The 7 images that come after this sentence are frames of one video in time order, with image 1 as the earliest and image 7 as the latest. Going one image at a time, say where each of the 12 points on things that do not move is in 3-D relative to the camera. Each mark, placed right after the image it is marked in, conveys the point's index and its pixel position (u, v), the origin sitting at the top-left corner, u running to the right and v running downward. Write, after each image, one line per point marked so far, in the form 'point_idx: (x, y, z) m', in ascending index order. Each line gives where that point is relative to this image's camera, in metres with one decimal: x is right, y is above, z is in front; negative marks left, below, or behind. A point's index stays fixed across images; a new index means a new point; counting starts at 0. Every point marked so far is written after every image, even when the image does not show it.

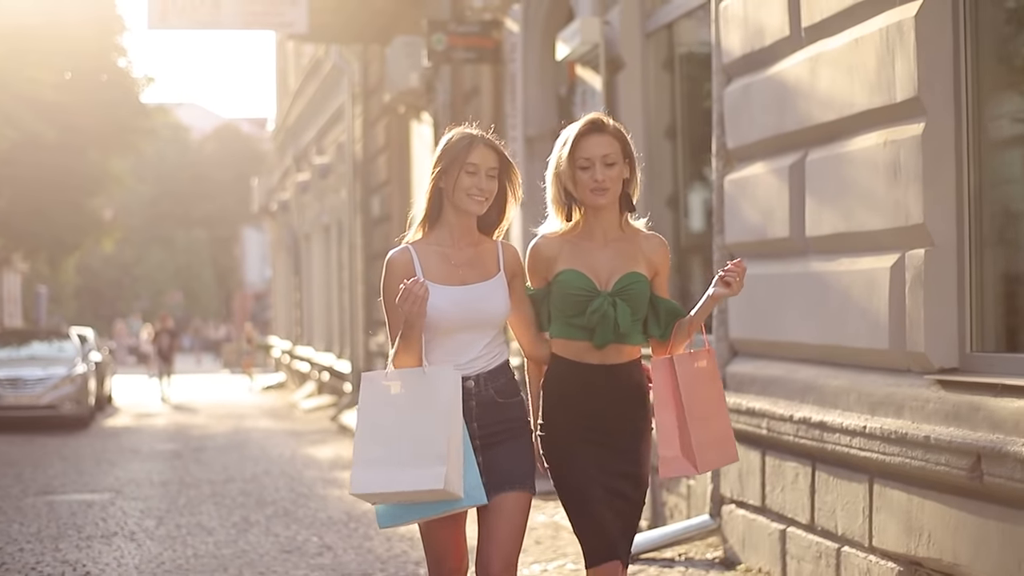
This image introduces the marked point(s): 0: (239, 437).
0: (-3.3, -1.8, +18.0) m
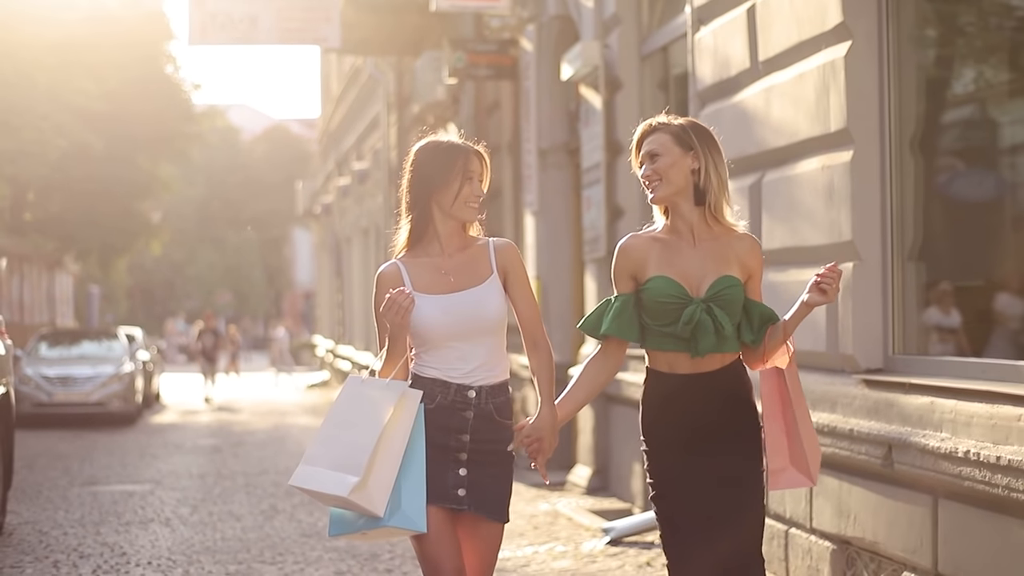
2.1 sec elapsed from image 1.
0: (-3.0, -1.8, +18.8) m
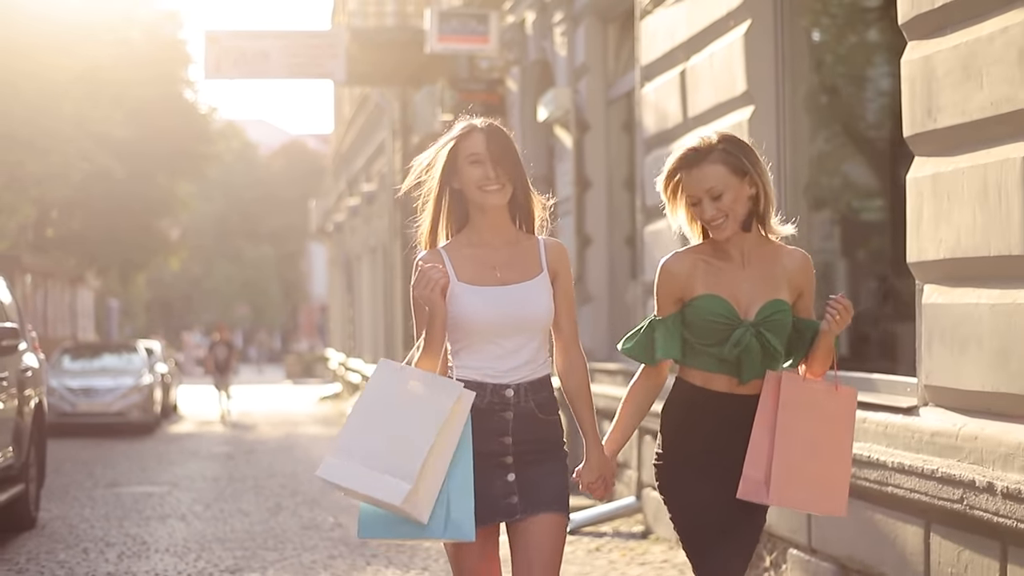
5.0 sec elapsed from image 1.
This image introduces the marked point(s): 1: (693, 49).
0: (-3.1, -2.1, +20.1) m
1: (+1.0, +1.4, +8.4) m
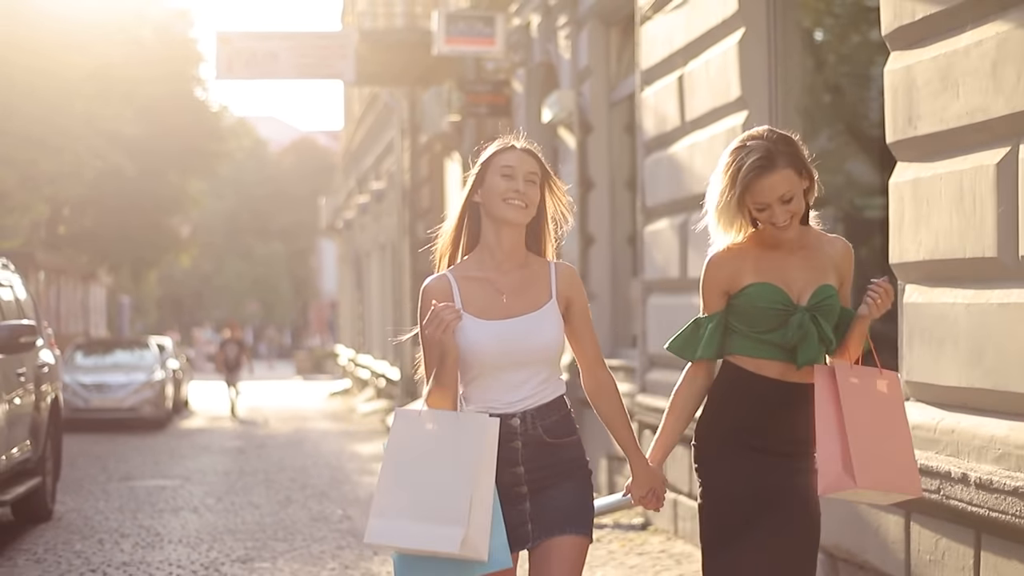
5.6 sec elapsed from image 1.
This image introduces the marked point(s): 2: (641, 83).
0: (-3.0, -2.0, +20.4) m
1: (+1.0, +1.4, +8.6) m
2: (+0.8, +1.3, +9.6) m
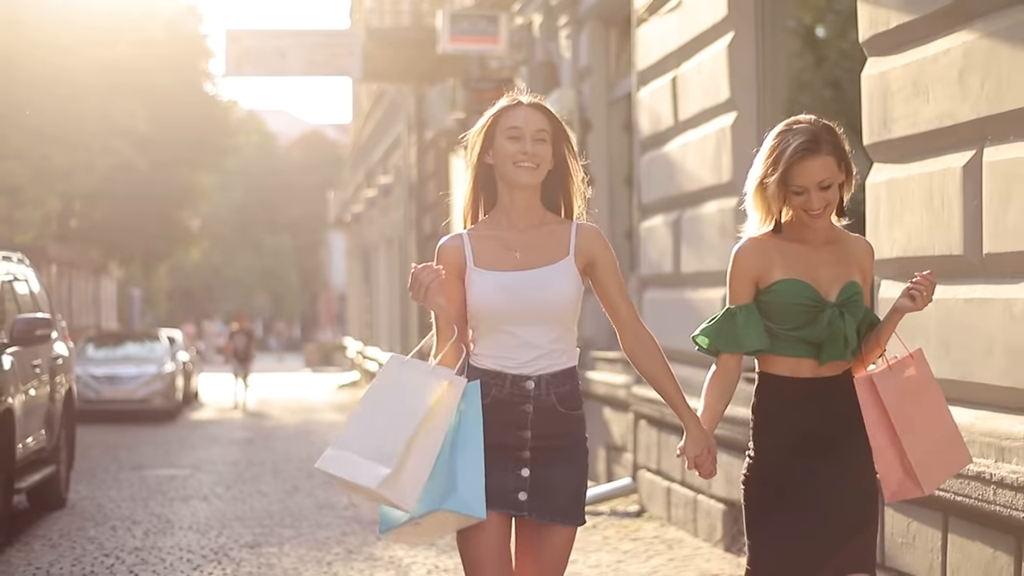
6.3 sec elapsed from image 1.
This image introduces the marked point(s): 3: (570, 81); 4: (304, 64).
0: (-2.9, -1.9, +20.7) m
1: (+1.0, +1.4, +8.9) m
2: (+0.8, +1.4, +9.9) m
3: (+0.5, +1.8, +12.7) m
4: (-2.5, +2.7, +17.6) m
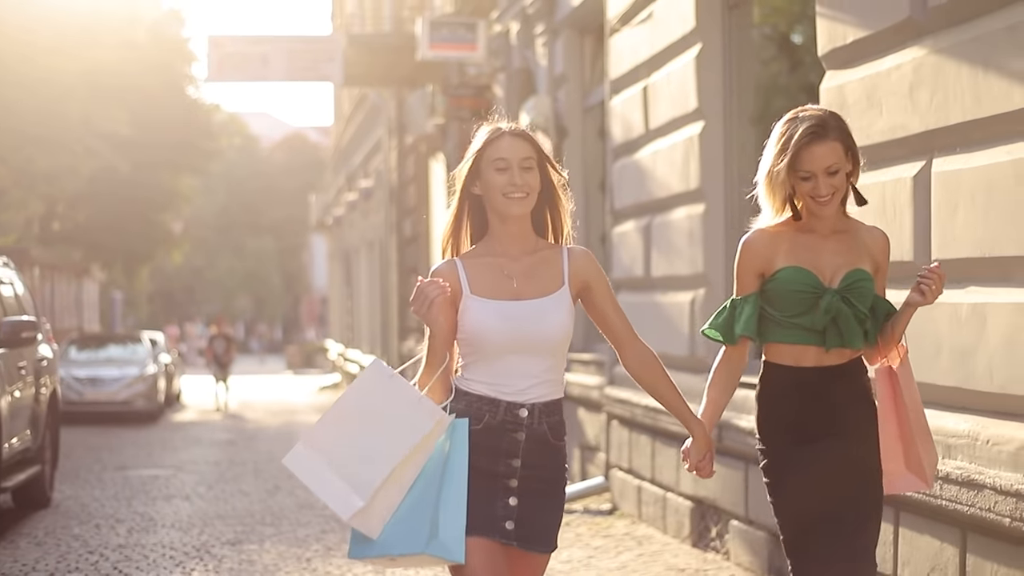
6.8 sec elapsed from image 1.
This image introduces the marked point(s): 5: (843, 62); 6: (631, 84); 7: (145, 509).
0: (-3.2, -2.0, +20.9) m
1: (+0.9, +1.4, +9.2) m
2: (+0.7, +1.3, +10.1) m
3: (+0.3, +1.7, +12.9) m
4: (-2.7, +2.6, +17.8) m
5: (+1.4, +1.0, +6.5) m
6: (+0.8, +1.3, +9.6) m
7: (-2.8, -1.7, +11.5) m
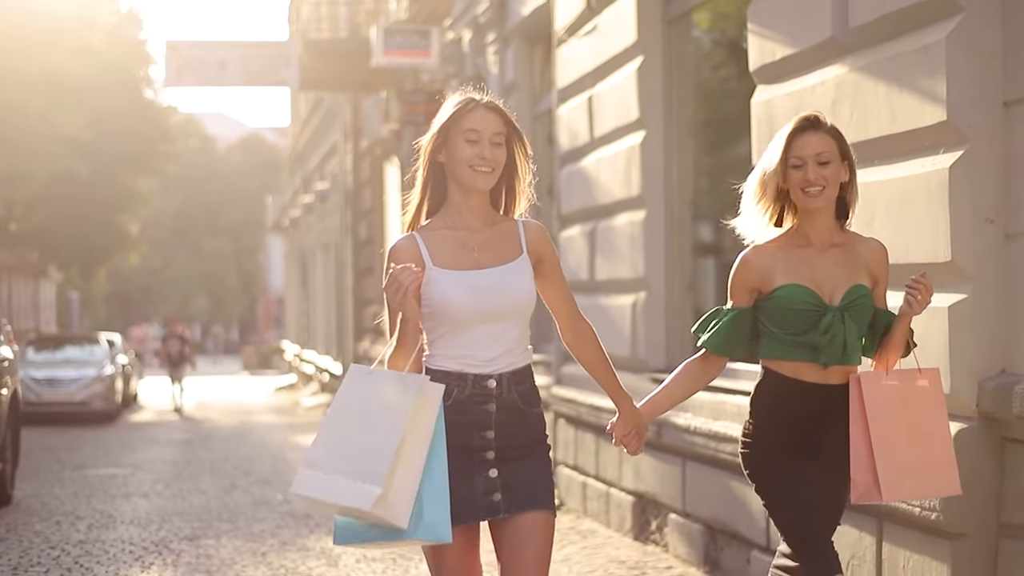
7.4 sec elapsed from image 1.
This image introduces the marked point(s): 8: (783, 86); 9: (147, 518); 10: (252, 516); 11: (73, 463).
0: (-3.8, -2.0, +21.1) m
1: (+0.6, +1.3, +9.5) m
2: (+0.3, +1.3, +10.5) m
3: (-0.1, +1.7, +13.2) m
4: (-3.3, +2.6, +18.1) m
5: (+1.2, +1.0, +6.8) m
6: (+0.4, +1.3, +9.9) m
7: (-3.2, -1.7, +11.7) m
8: (+1.2, +0.9, +6.7) m
9: (-2.7, -1.7, +10.9) m
10: (-1.9, -1.7, +11.0) m
11: (-4.7, -1.9, +15.7) m
